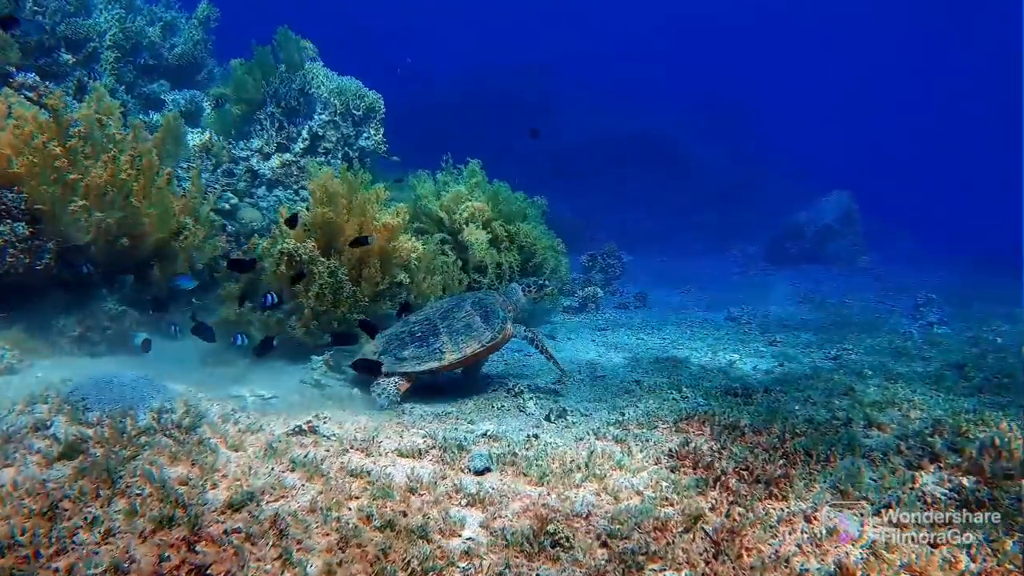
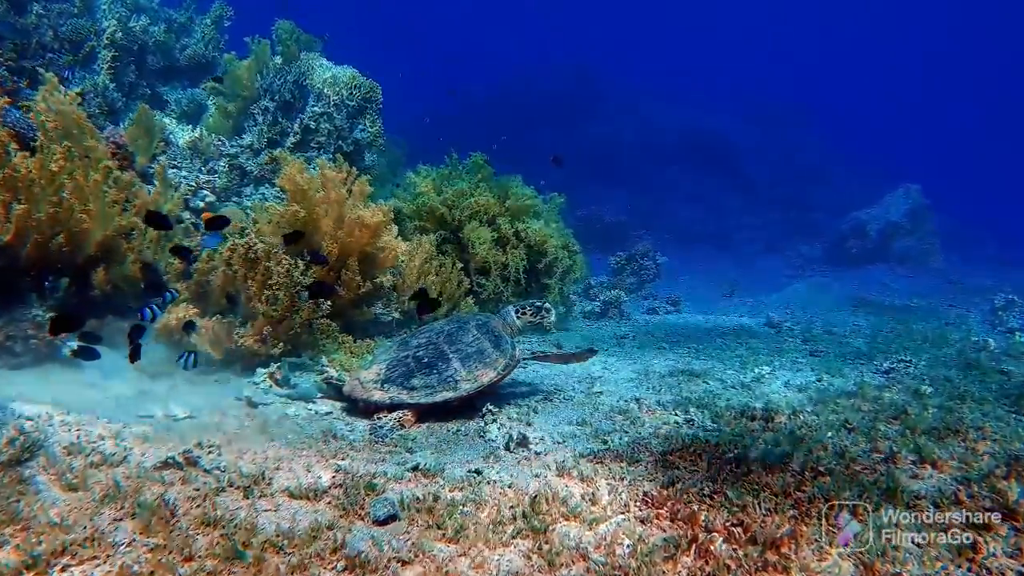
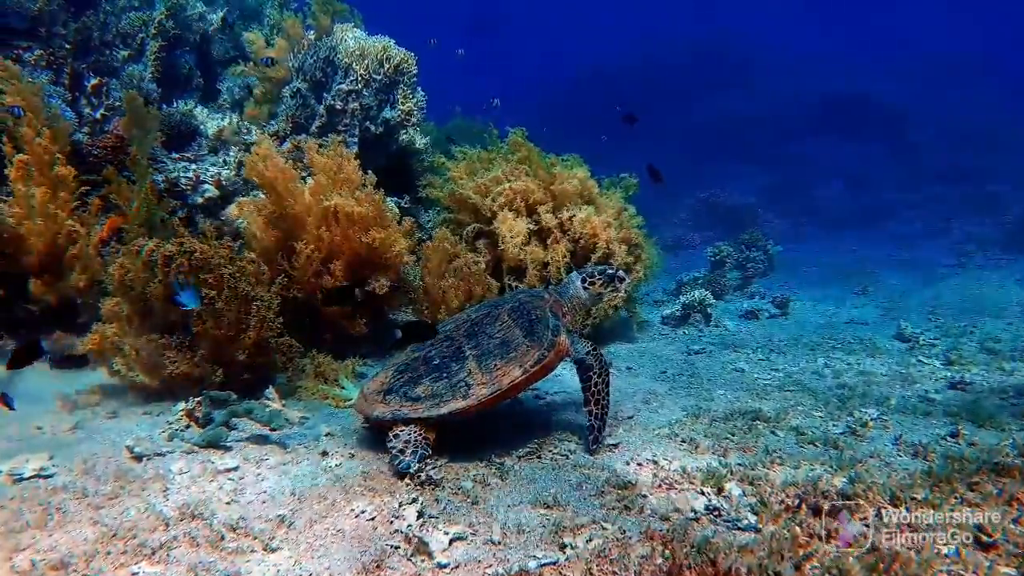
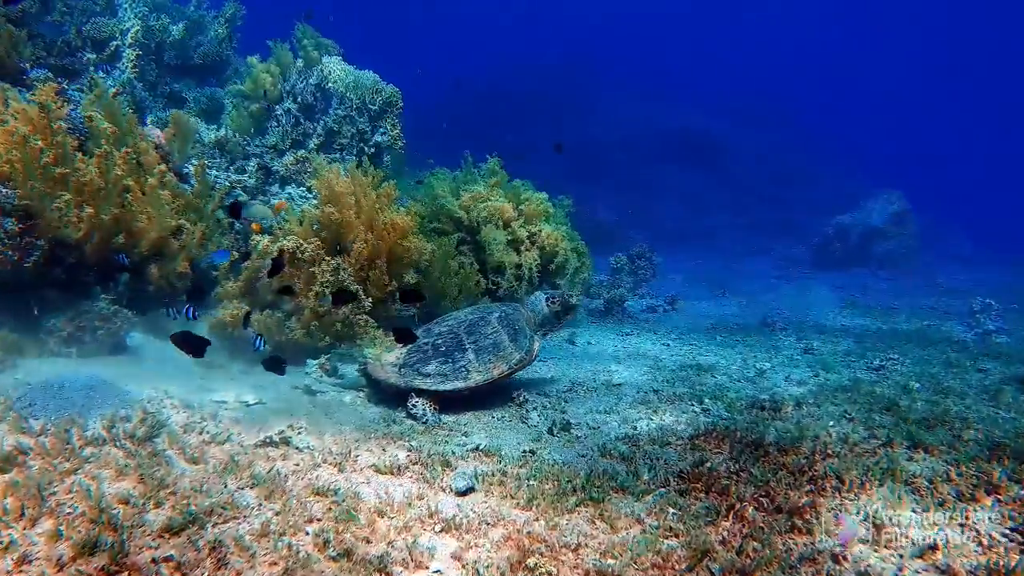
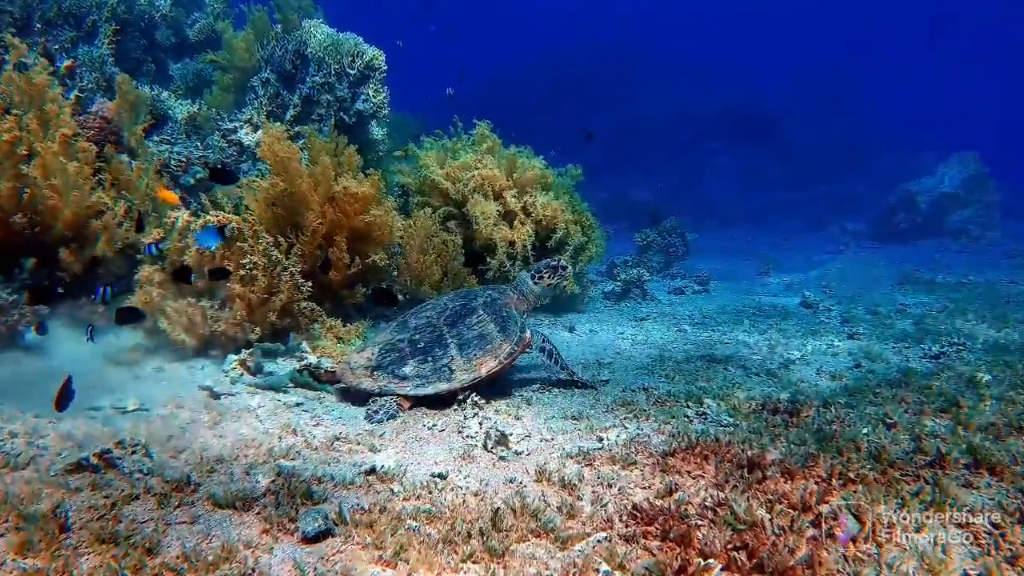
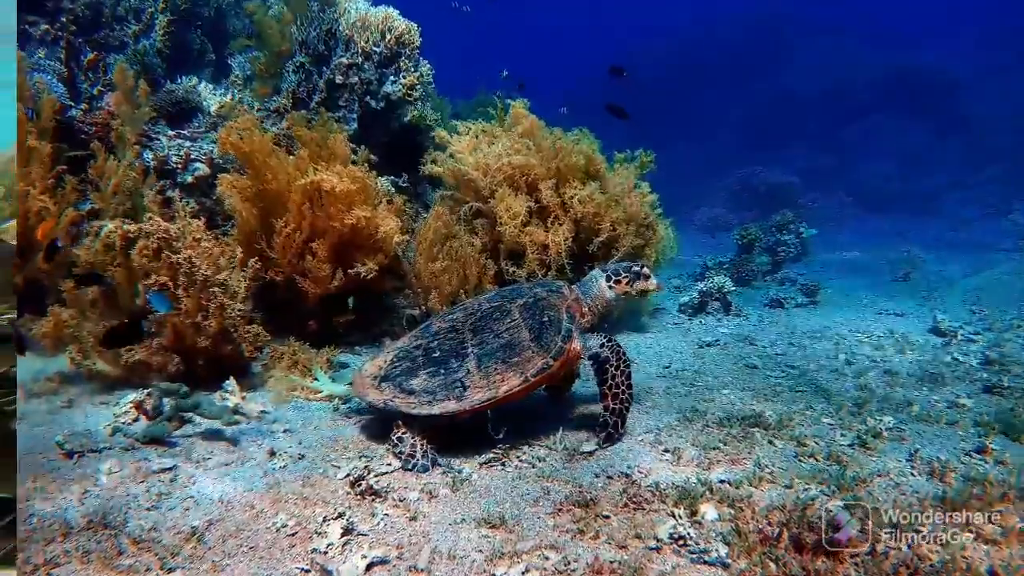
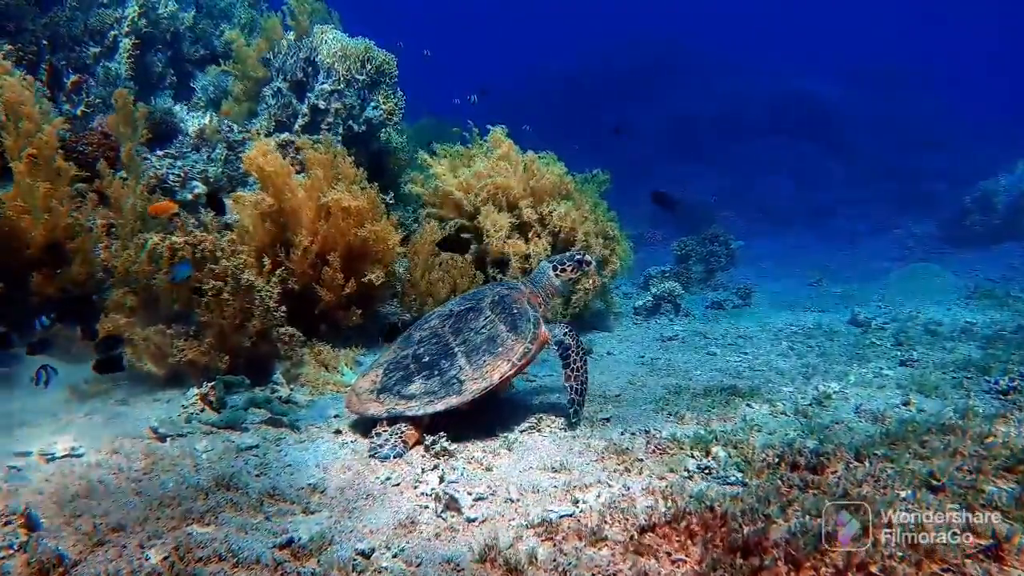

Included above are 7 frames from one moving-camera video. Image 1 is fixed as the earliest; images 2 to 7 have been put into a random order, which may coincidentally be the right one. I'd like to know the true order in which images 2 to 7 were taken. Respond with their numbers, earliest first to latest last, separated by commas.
4, 2, 5, 7, 3, 6
